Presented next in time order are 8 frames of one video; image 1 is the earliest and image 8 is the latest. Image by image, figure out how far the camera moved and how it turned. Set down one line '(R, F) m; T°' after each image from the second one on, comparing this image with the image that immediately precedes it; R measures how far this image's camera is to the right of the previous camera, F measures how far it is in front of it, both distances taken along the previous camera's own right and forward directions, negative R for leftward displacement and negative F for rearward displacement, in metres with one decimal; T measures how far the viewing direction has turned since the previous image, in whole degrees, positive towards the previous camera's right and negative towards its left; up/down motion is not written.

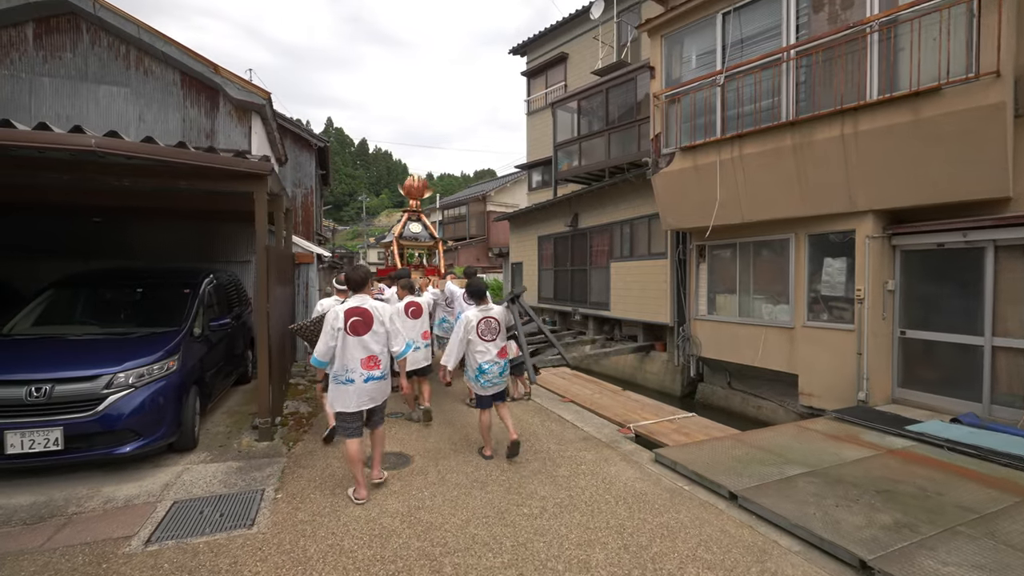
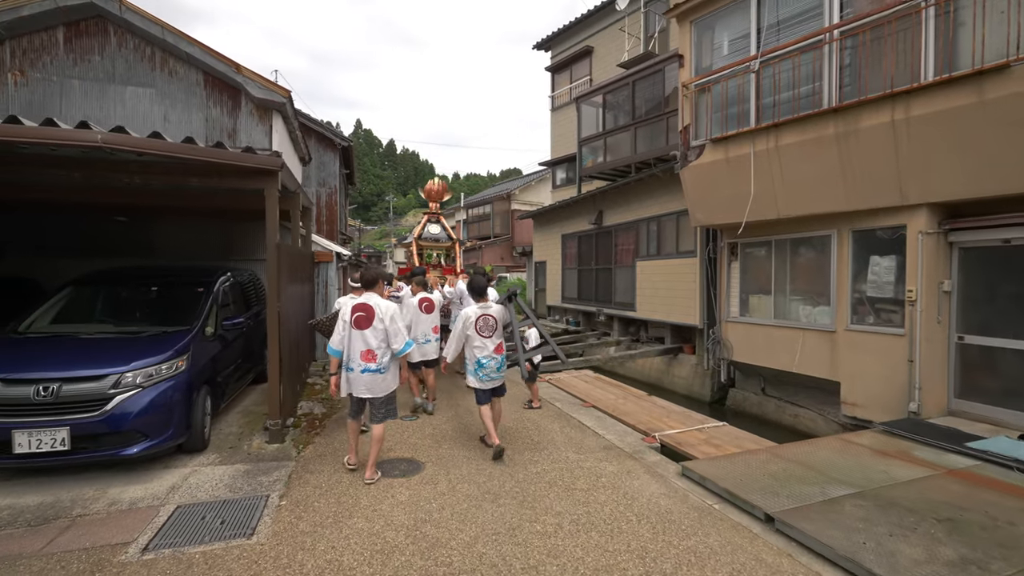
(+0.1, +0.2) m; -3°
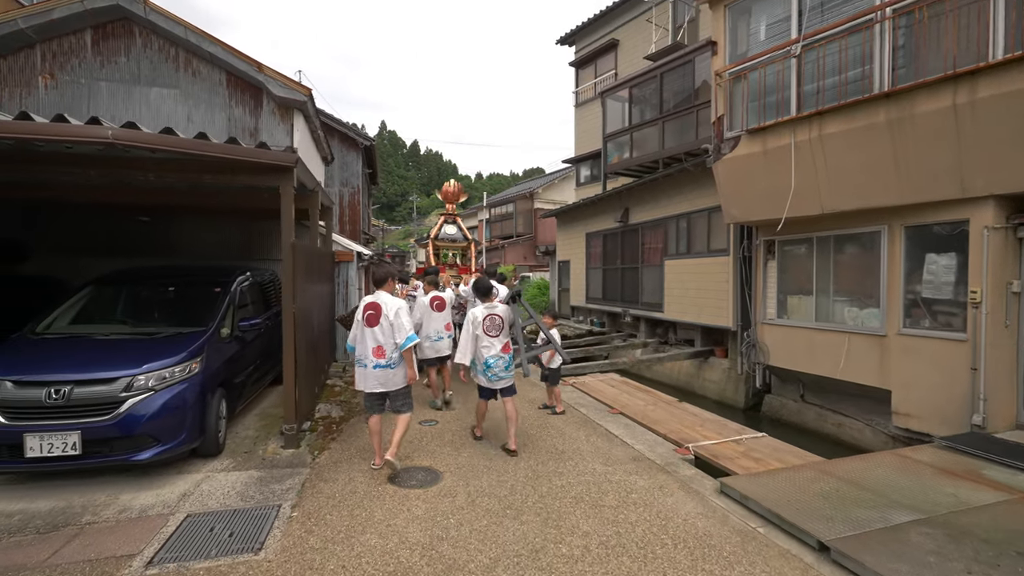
(0.0, +0.2) m; -3°
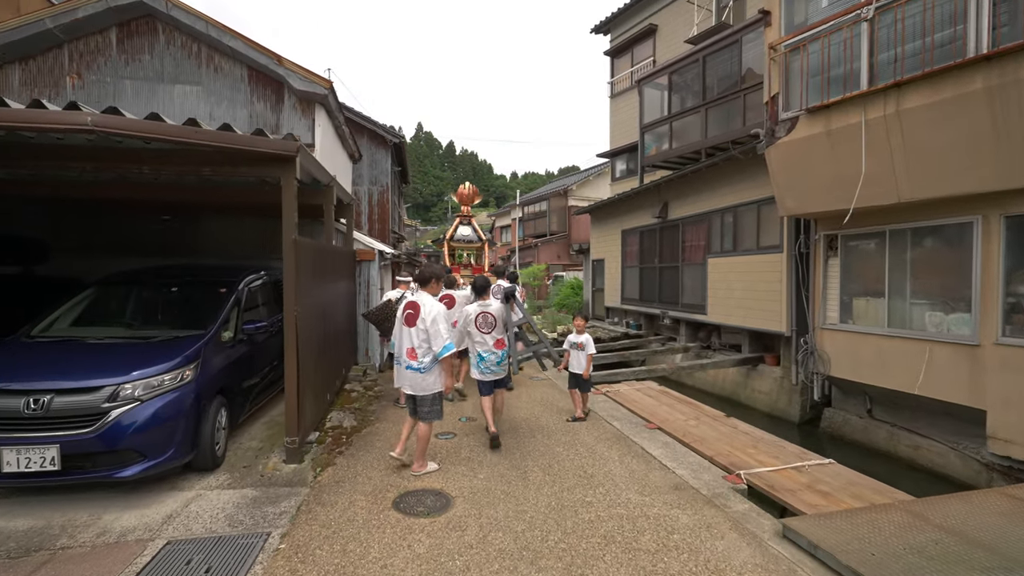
(+0.1, +0.5) m; -4°
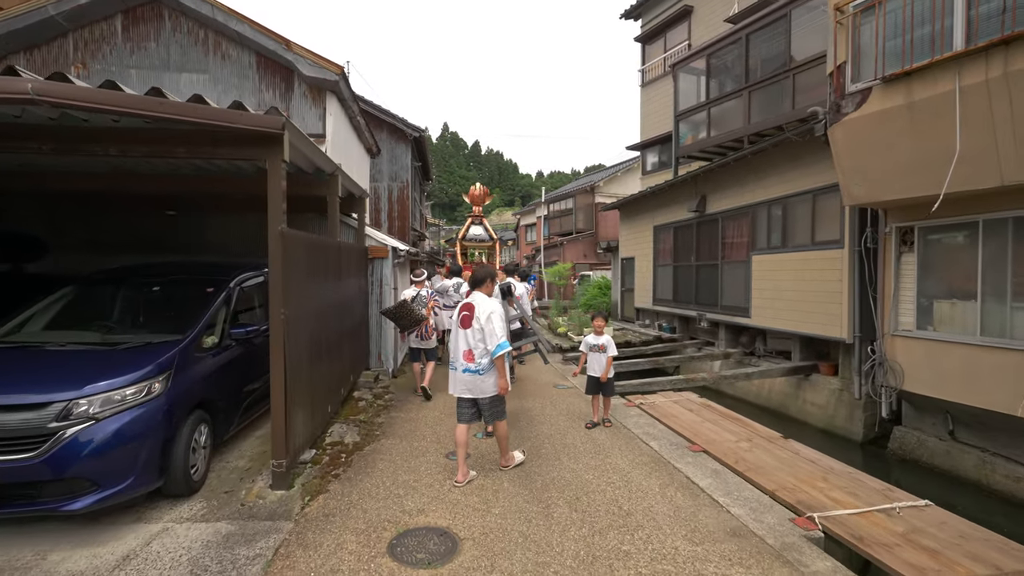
(0.0, +0.6) m; -3°
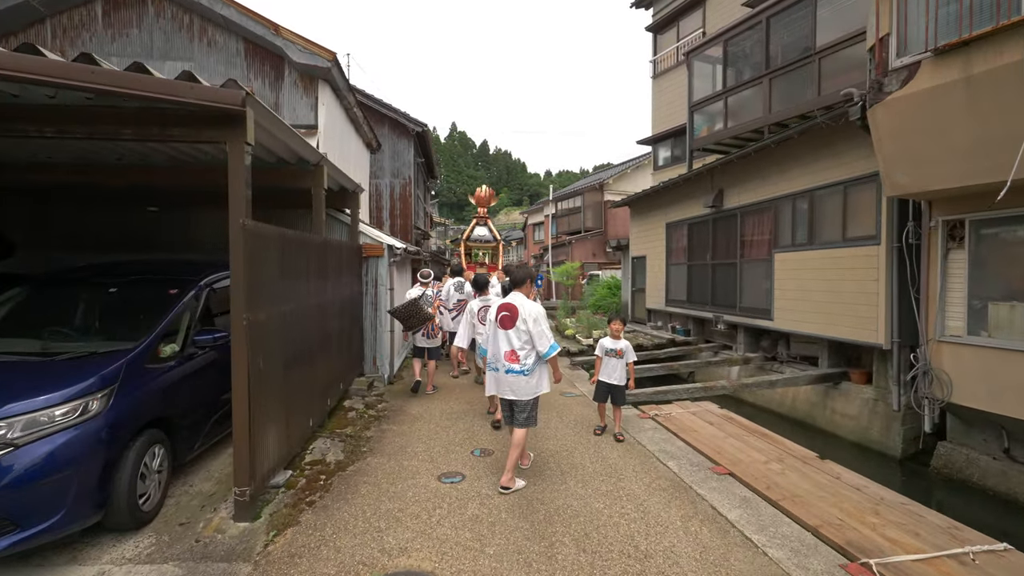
(+0.1, +0.5) m; -1°
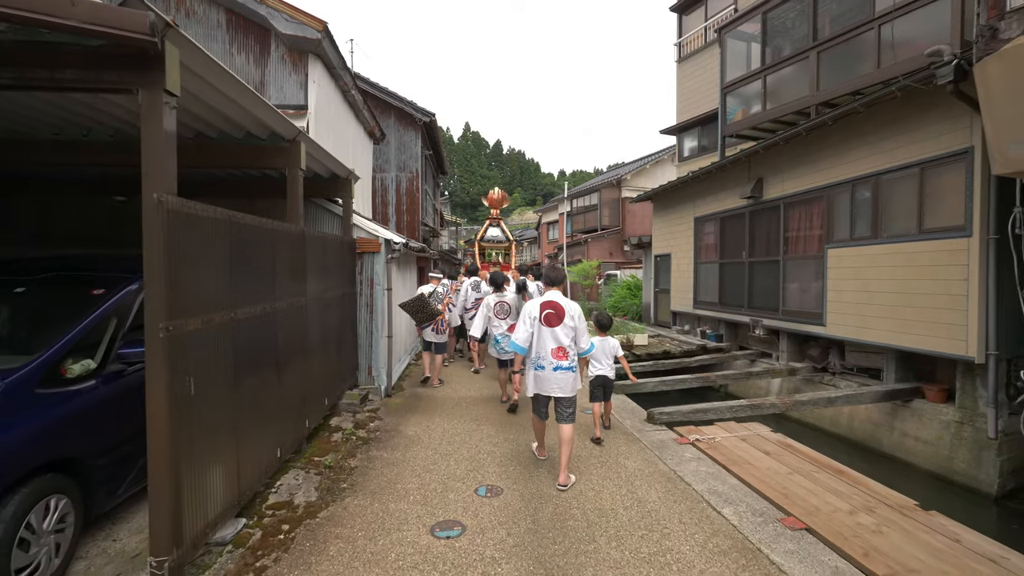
(0.0, +0.8) m; -2°
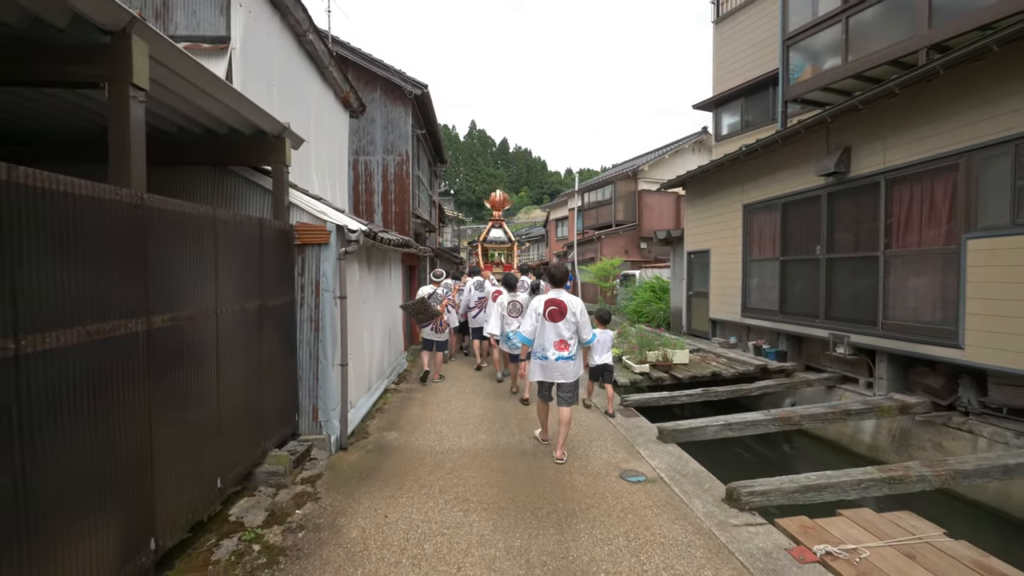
(0.0, +1.8) m; -1°
